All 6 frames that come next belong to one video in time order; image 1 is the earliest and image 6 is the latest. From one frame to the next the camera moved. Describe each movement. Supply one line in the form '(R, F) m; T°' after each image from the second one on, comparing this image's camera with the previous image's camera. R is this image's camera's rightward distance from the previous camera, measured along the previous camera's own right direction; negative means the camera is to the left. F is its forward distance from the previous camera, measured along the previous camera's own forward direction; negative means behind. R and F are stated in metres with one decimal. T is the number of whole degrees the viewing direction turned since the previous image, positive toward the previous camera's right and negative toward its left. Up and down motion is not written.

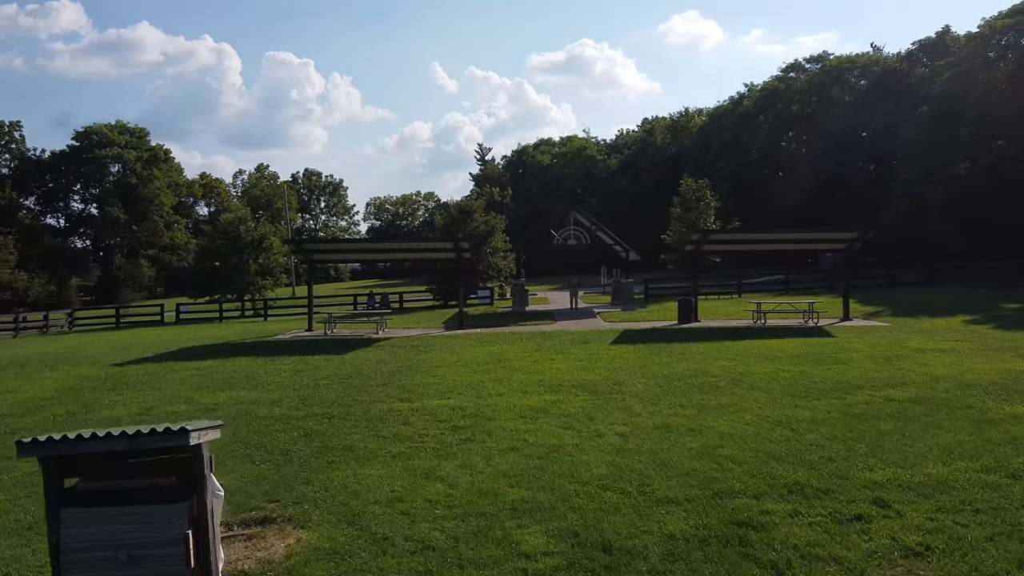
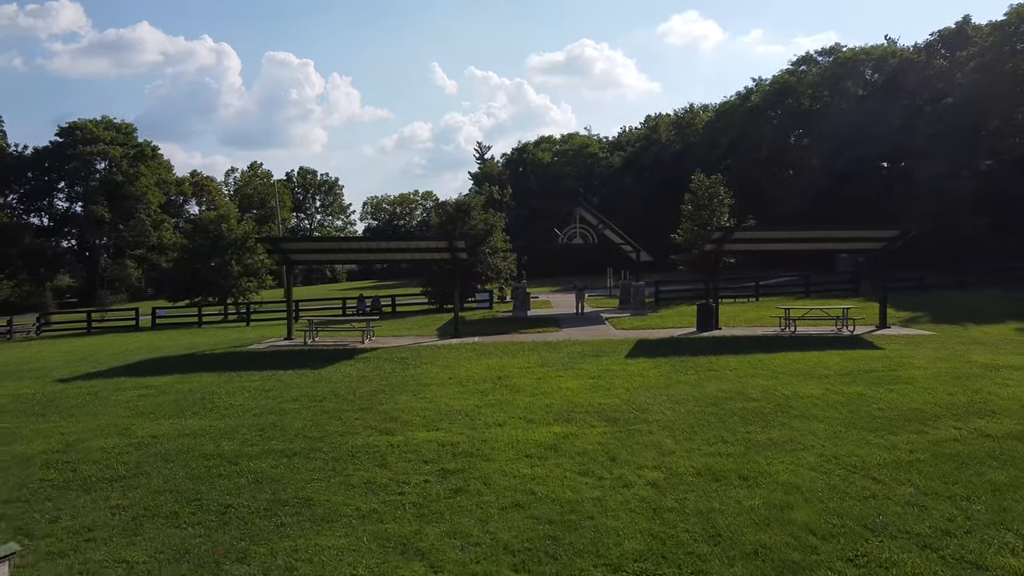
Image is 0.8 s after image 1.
(0.0, +1.9) m; 0°
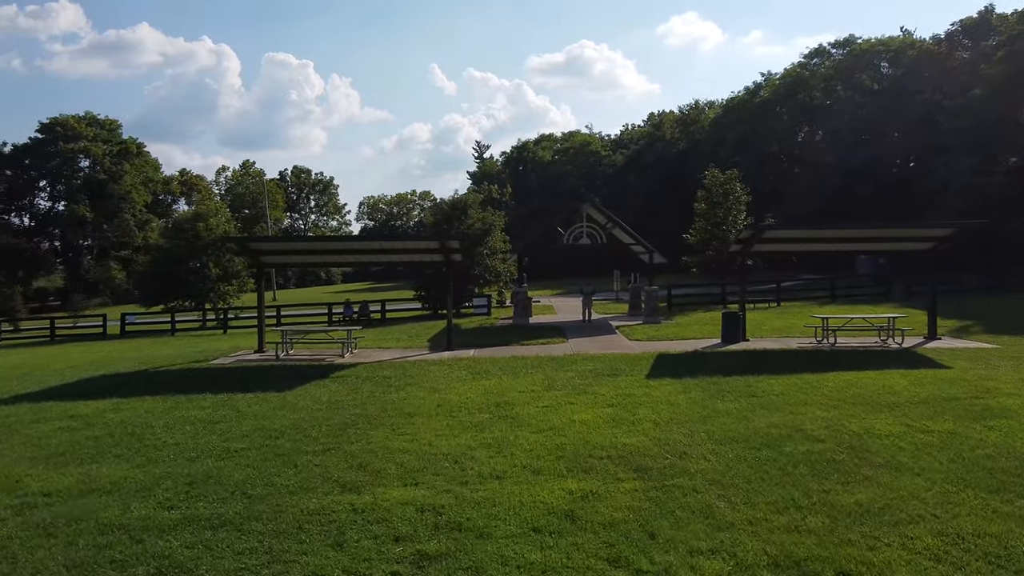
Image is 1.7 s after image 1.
(0.0, +2.1) m; 0°
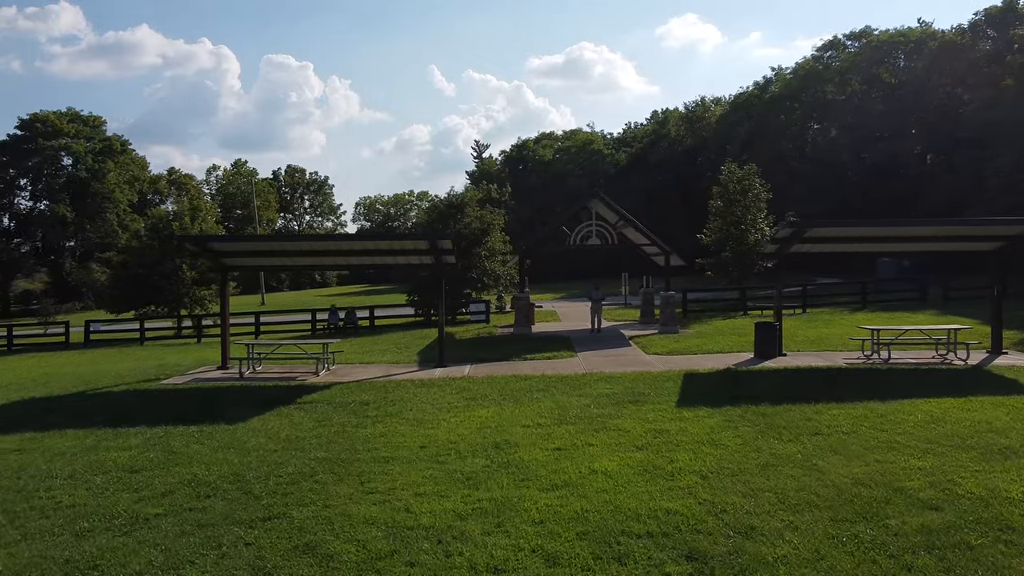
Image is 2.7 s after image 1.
(0.0, +2.1) m; 0°
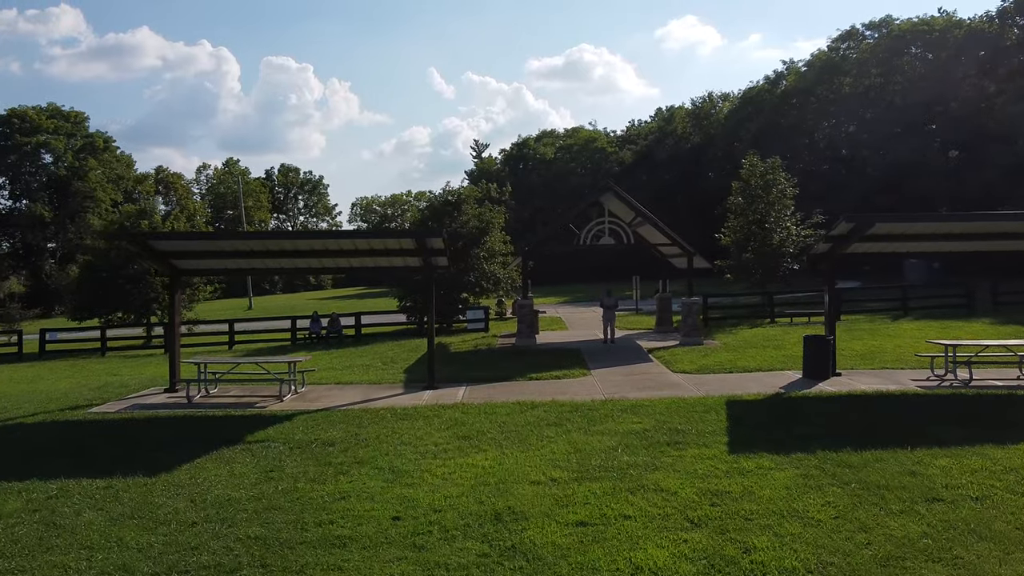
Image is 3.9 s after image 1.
(0.0, +2.2) m; 0°
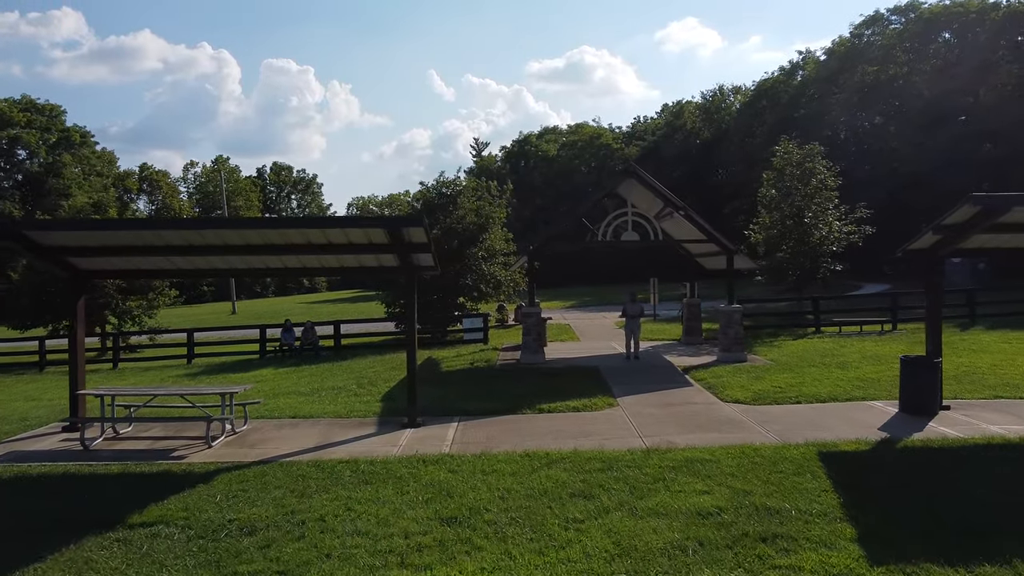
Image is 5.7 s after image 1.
(0.0, +2.8) m; 0°
